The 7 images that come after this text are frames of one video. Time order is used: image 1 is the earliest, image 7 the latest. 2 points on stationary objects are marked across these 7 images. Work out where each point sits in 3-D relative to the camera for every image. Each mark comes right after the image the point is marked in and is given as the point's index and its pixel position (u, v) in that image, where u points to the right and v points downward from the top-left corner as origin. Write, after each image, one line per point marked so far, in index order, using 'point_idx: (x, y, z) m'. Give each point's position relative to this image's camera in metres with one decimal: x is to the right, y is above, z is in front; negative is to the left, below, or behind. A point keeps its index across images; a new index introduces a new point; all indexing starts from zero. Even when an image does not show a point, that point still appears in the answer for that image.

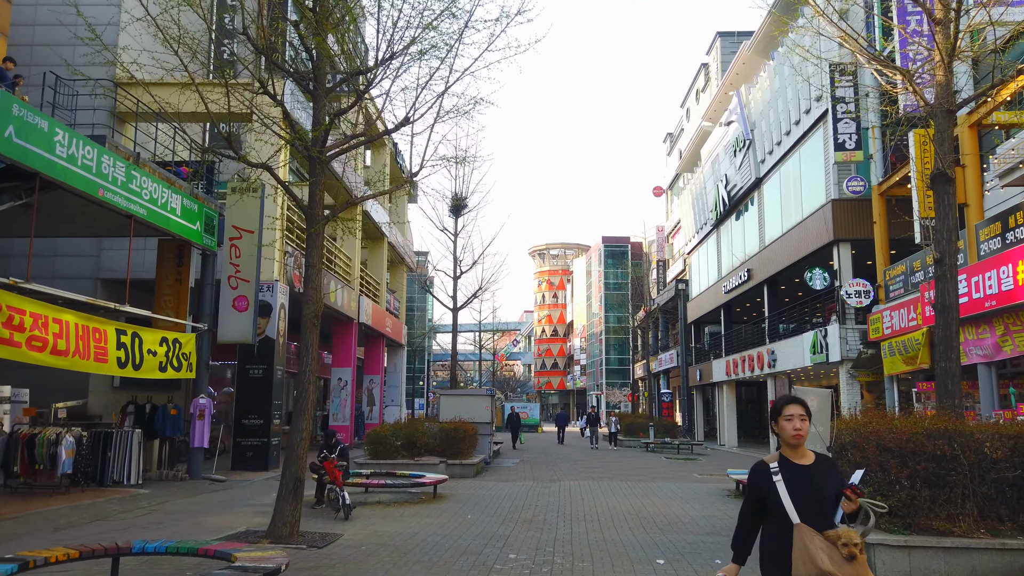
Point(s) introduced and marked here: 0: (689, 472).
0: (+4.4, -4.5, +18.3) m
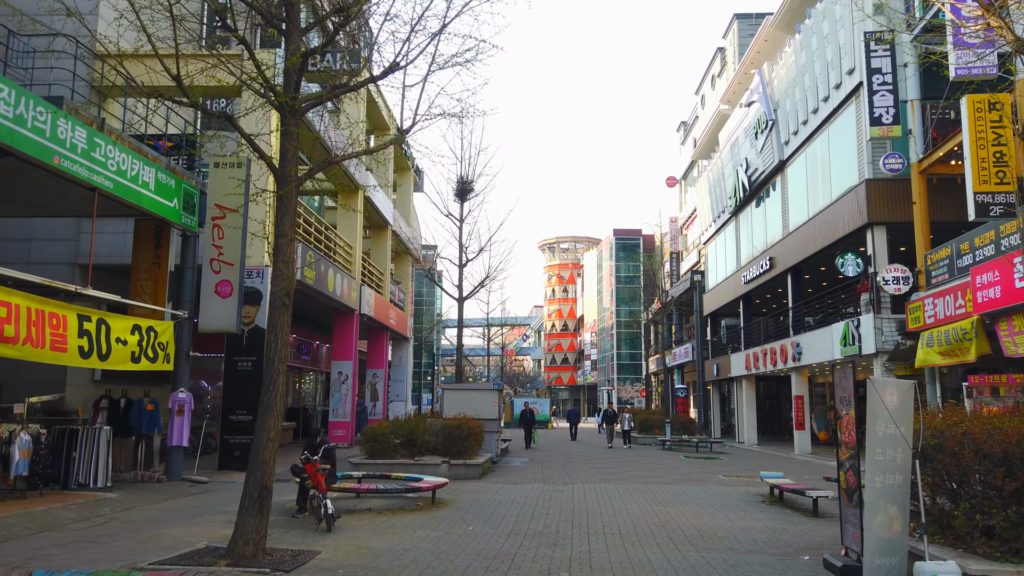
0: (+4.6, -4.1, +16.8) m
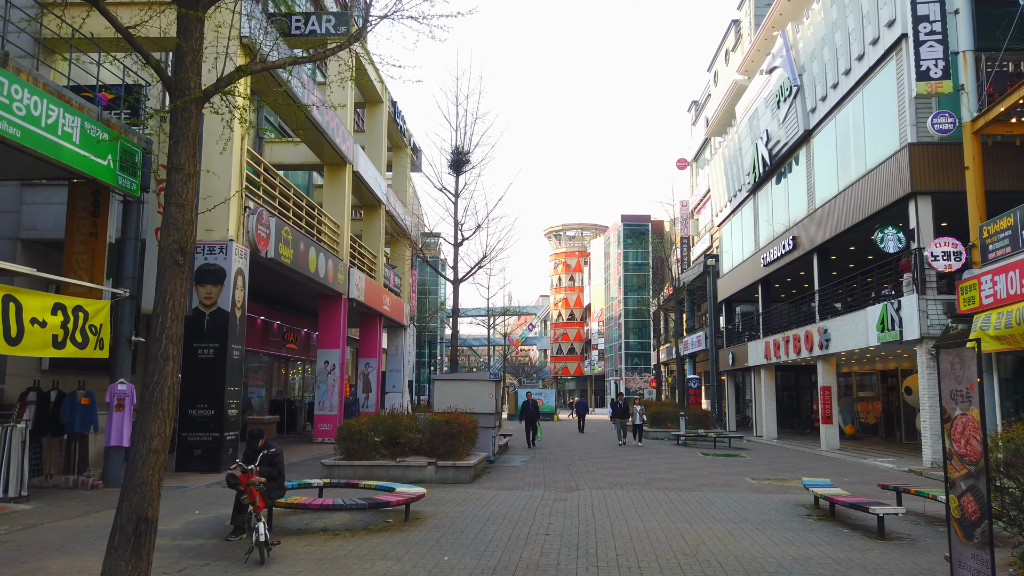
0: (+4.5, -3.6, +14.7) m
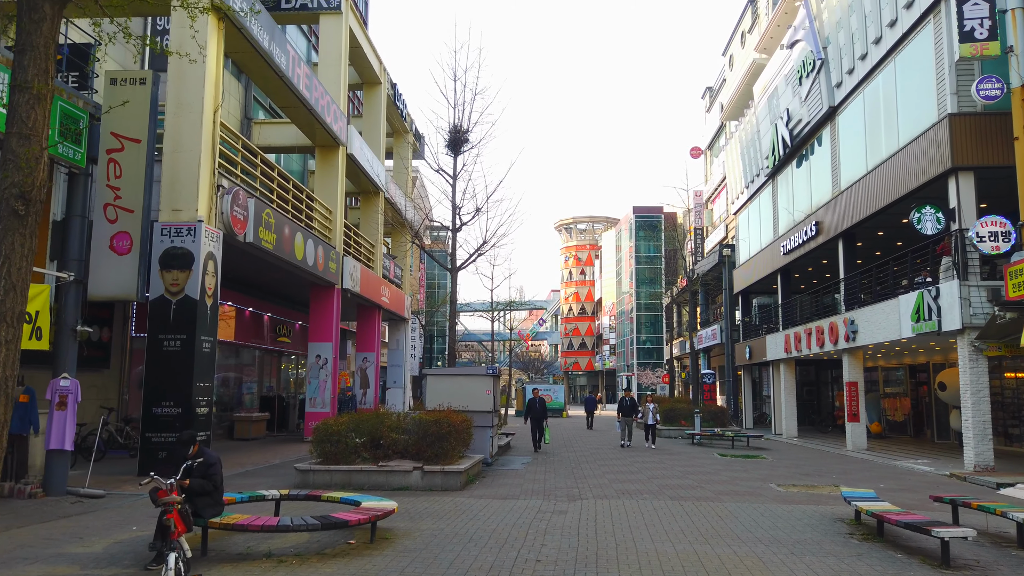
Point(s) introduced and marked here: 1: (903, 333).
0: (+4.5, -3.4, +13.2) m
1: (+9.5, -1.1, +18.3) m
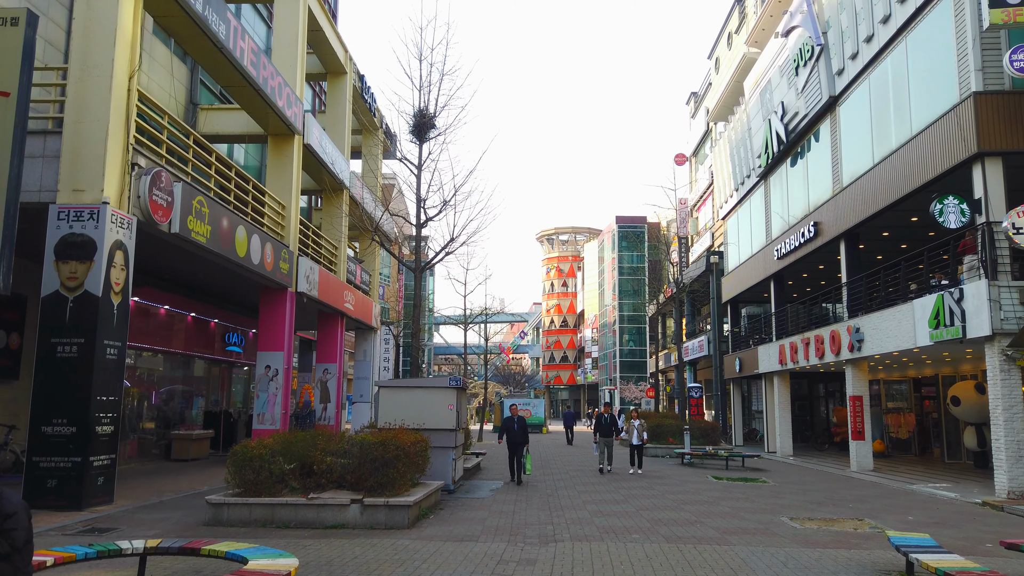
0: (+3.9, -3.3, +11.1) m
1: (+8.8, -1.2, +16.4) m
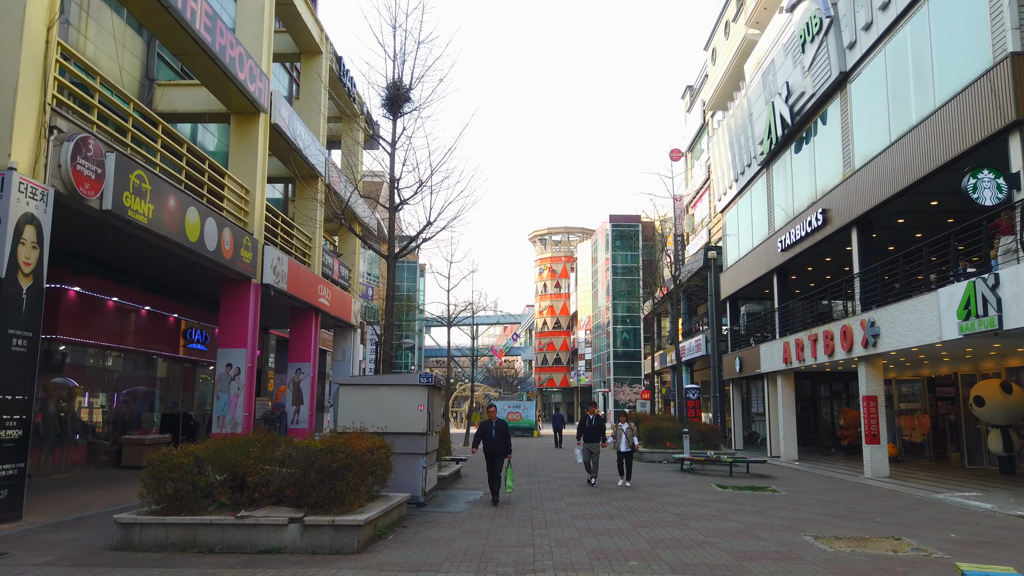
0: (+3.6, -3.0, +9.4) m
1: (+8.5, -0.9, +14.8) m
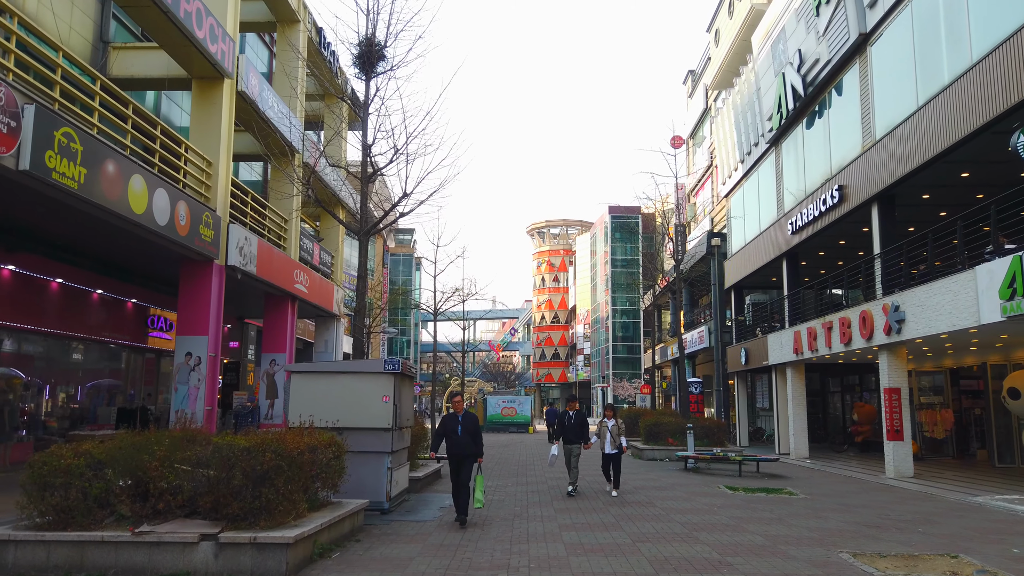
0: (+3.3, -2.7, +7.8) m
1: (+8.2, -0.5, +13.1) m
